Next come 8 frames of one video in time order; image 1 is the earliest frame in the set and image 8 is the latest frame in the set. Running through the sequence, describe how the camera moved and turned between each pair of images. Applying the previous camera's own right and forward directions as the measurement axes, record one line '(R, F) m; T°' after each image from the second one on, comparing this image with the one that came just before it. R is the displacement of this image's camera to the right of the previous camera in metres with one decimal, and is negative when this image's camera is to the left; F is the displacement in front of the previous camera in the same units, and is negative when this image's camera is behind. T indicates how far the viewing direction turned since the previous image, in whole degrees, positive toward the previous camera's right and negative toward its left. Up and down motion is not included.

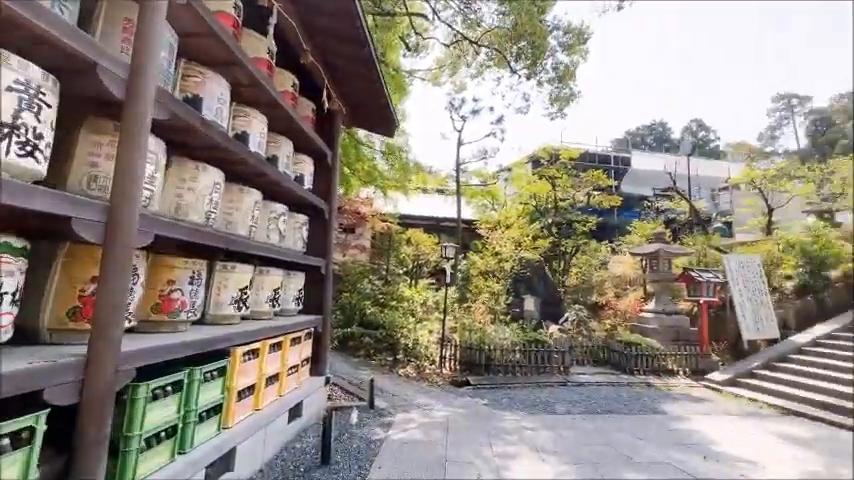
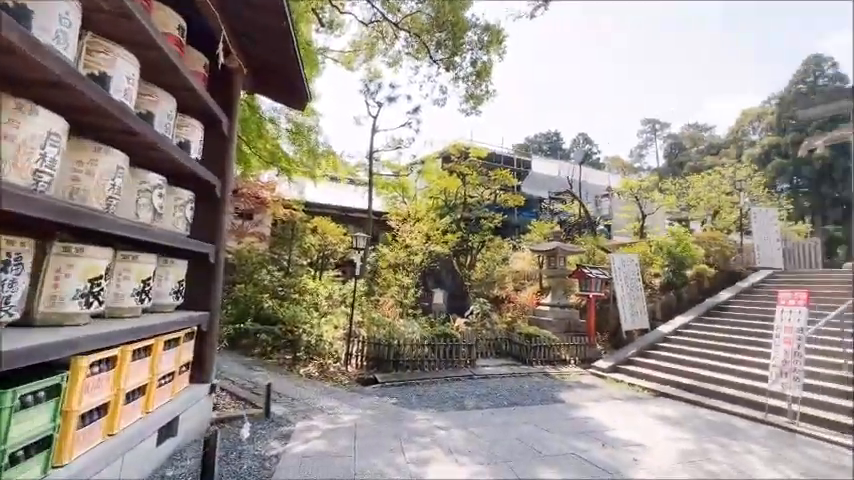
(-0.1, +0.3) m; +13°
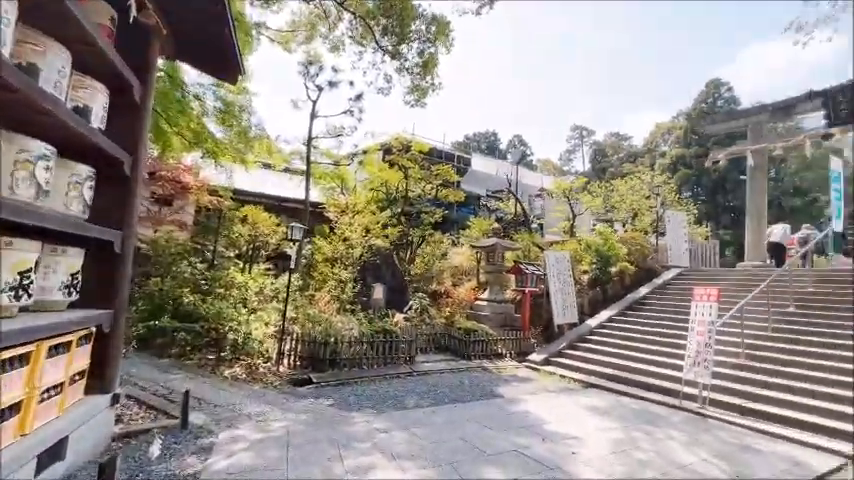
(-0.1, +0.2) m; +9°
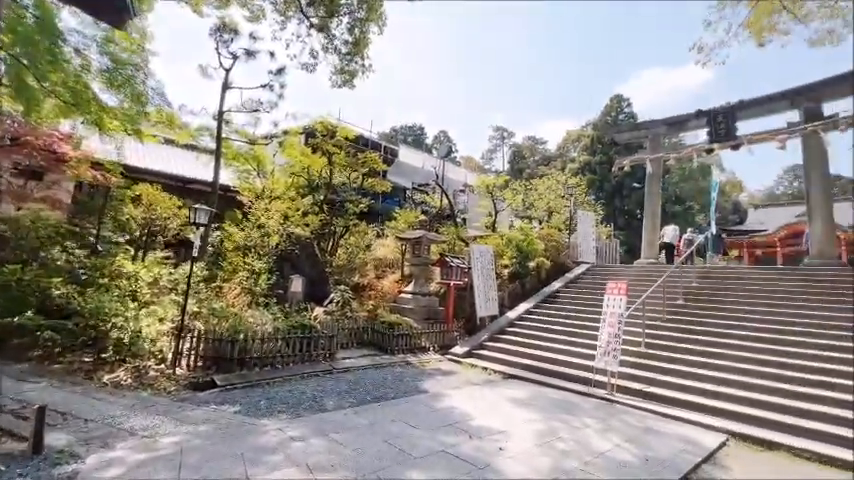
(0.0, +0.3) m; +11°
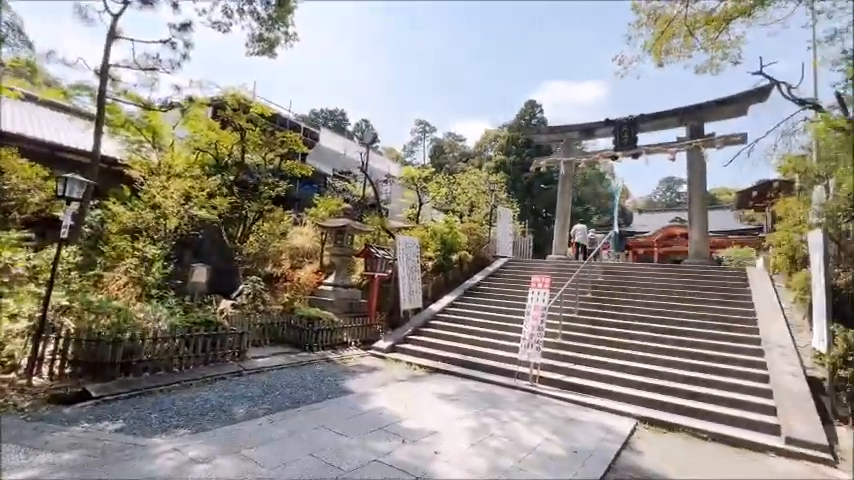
(-0.2, +0.3) m; +12°
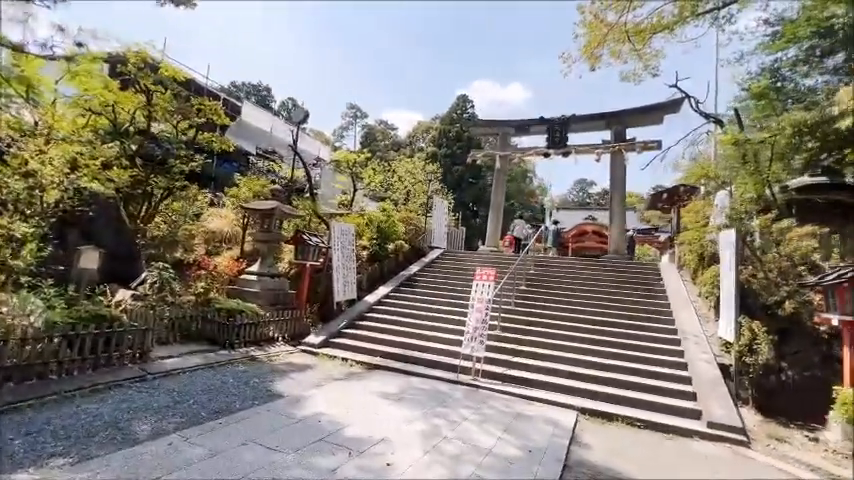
(-0.2, +0.4) m; +11°
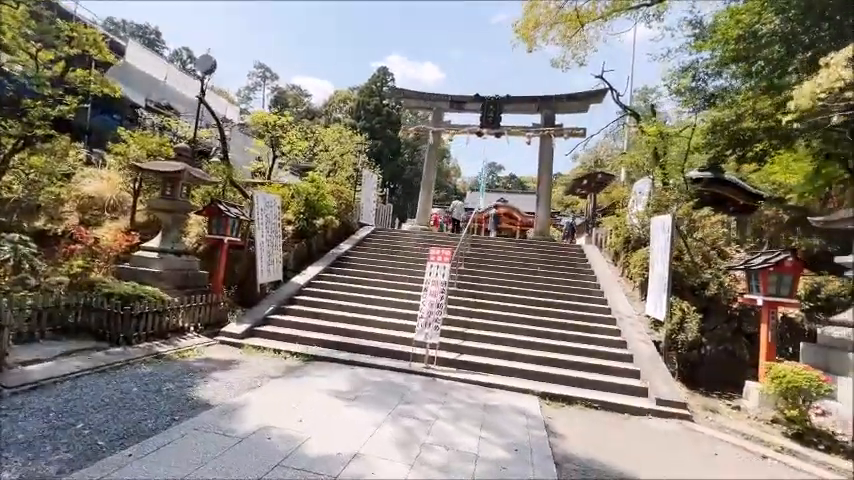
(-0.6, +0.7) m; +13°
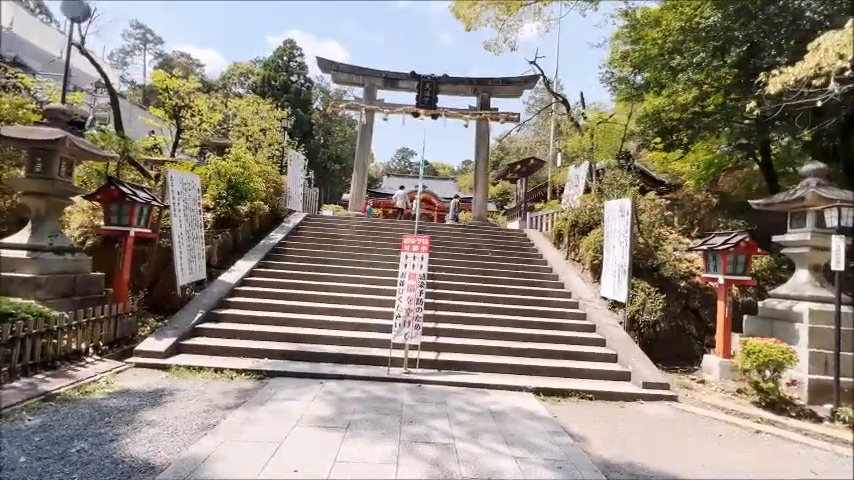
(-0.8, +0.8) m; +13°
